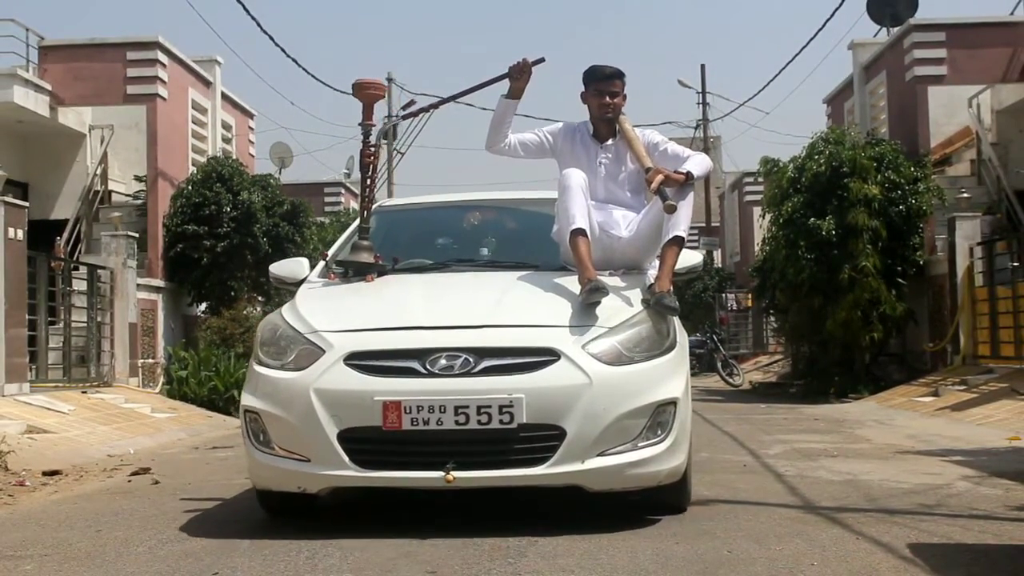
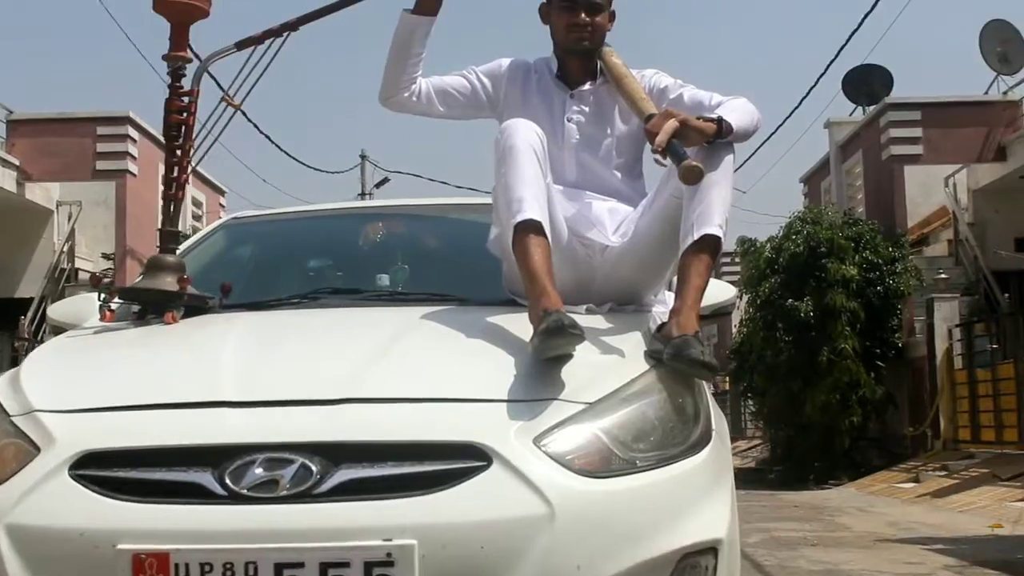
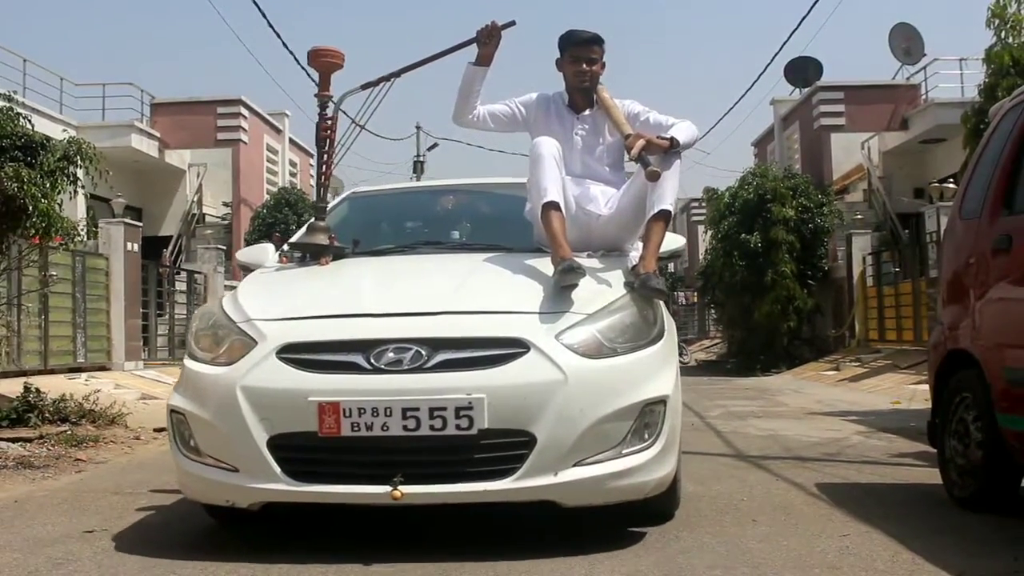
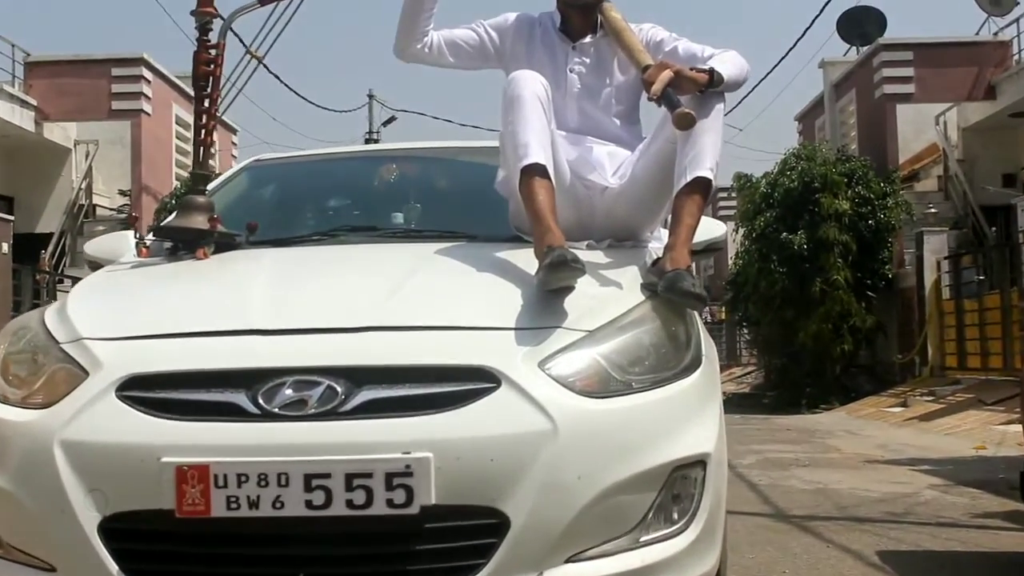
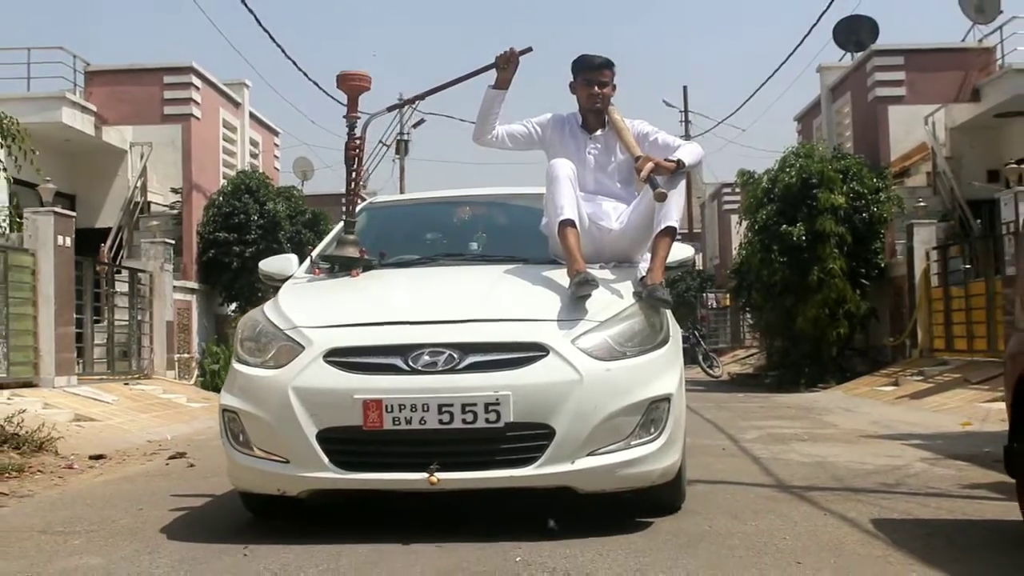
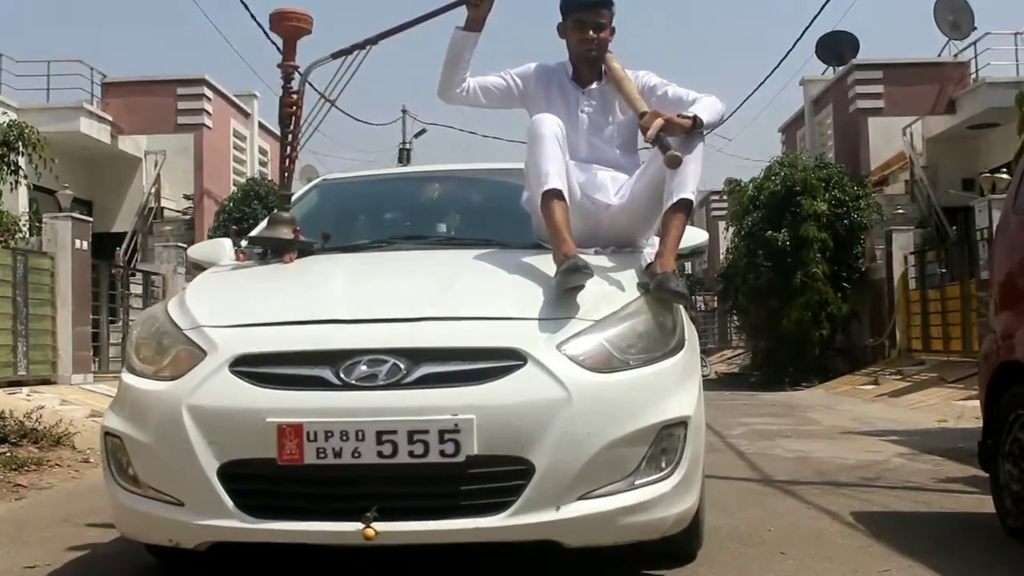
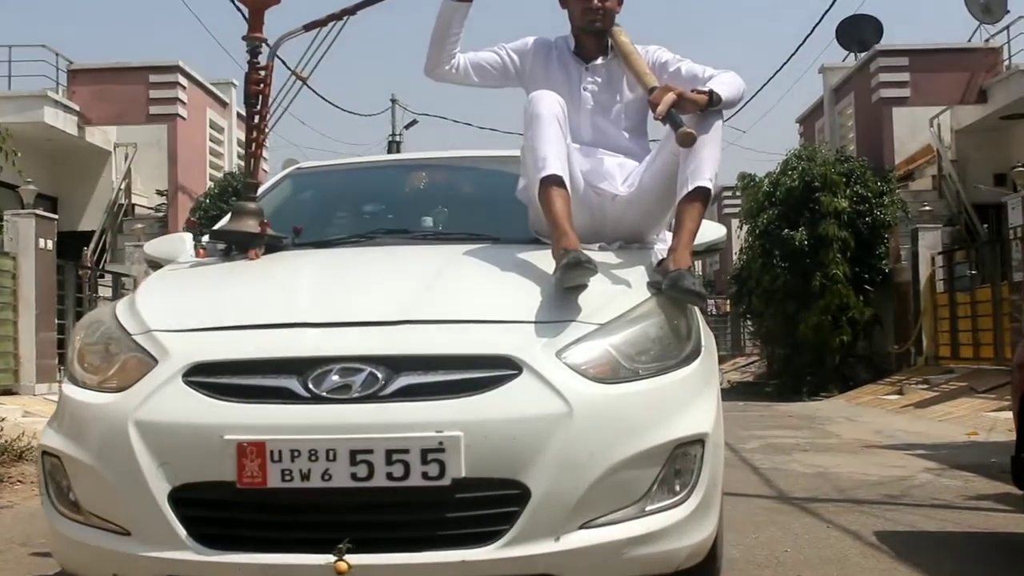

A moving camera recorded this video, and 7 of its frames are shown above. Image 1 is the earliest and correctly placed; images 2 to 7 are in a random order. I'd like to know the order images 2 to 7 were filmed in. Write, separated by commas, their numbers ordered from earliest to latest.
5, 3, 6, 7, 4, 2
